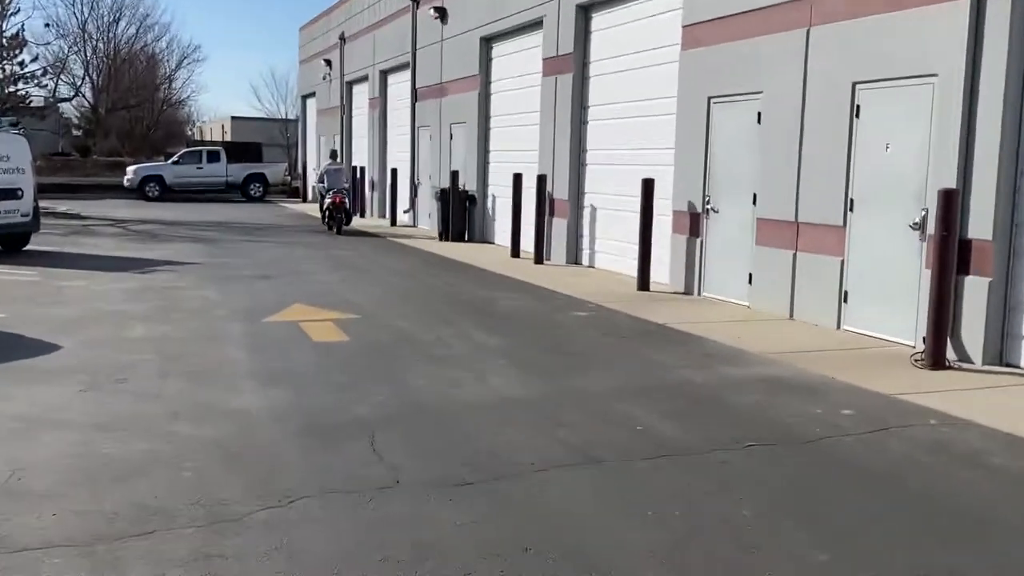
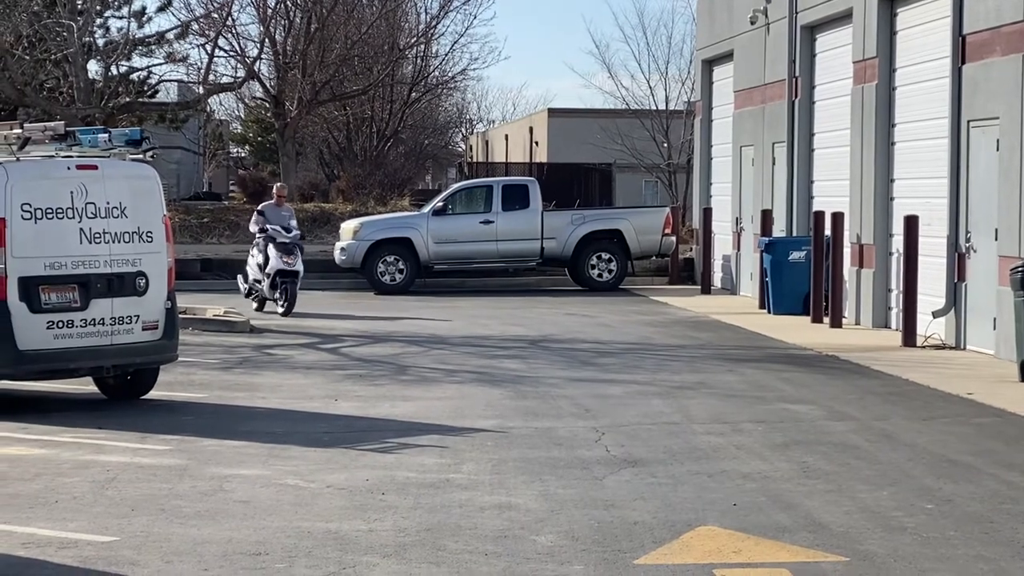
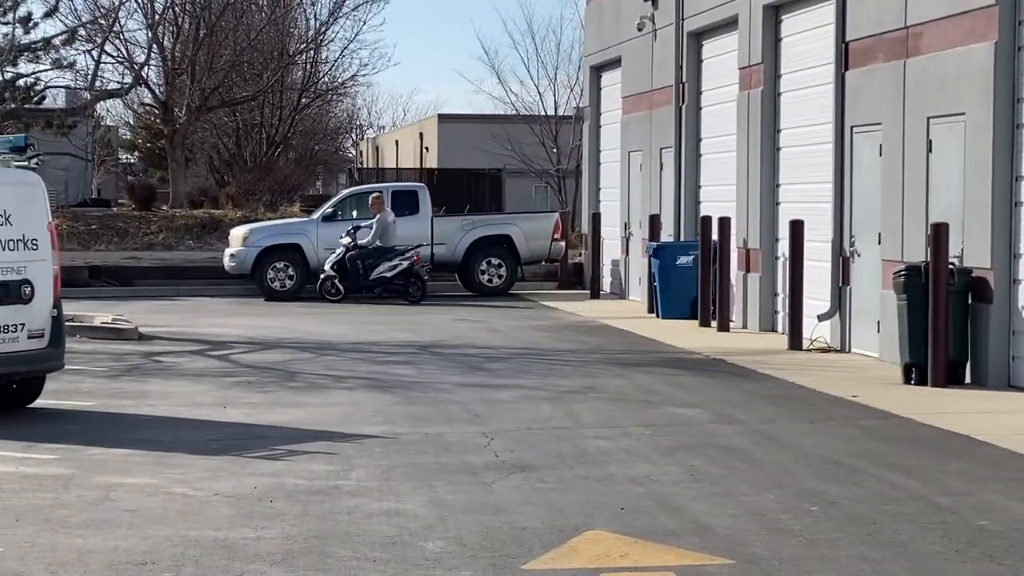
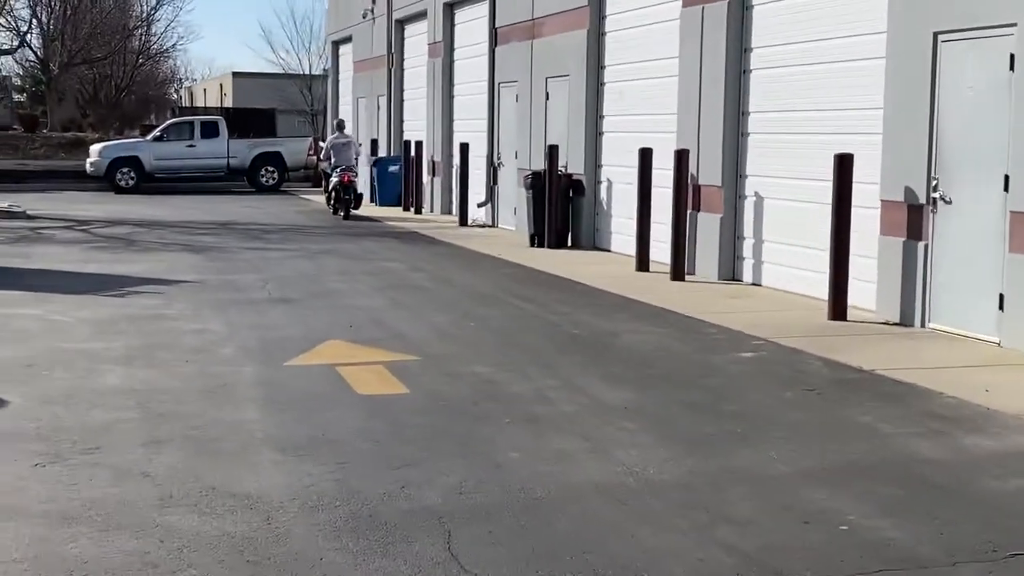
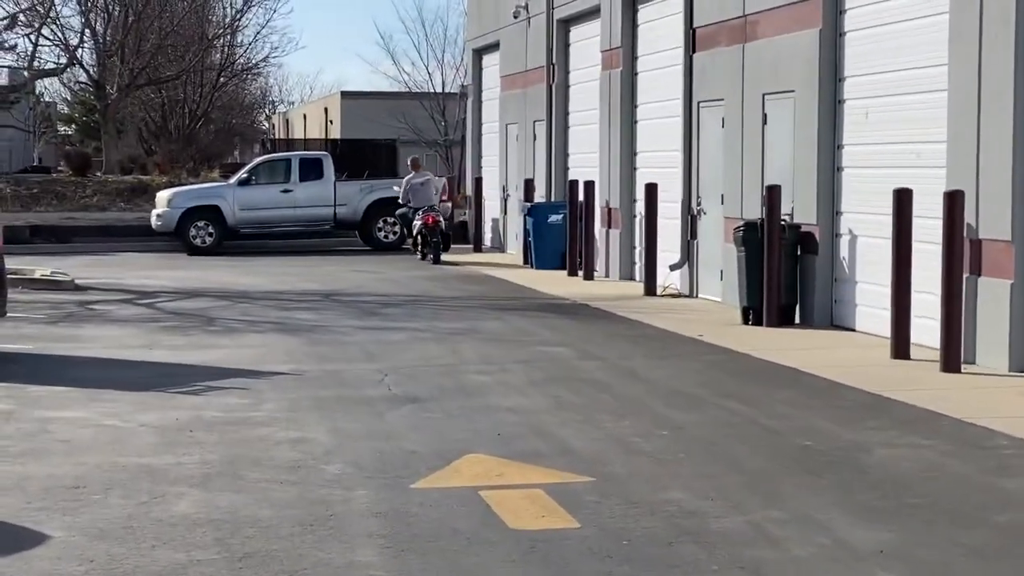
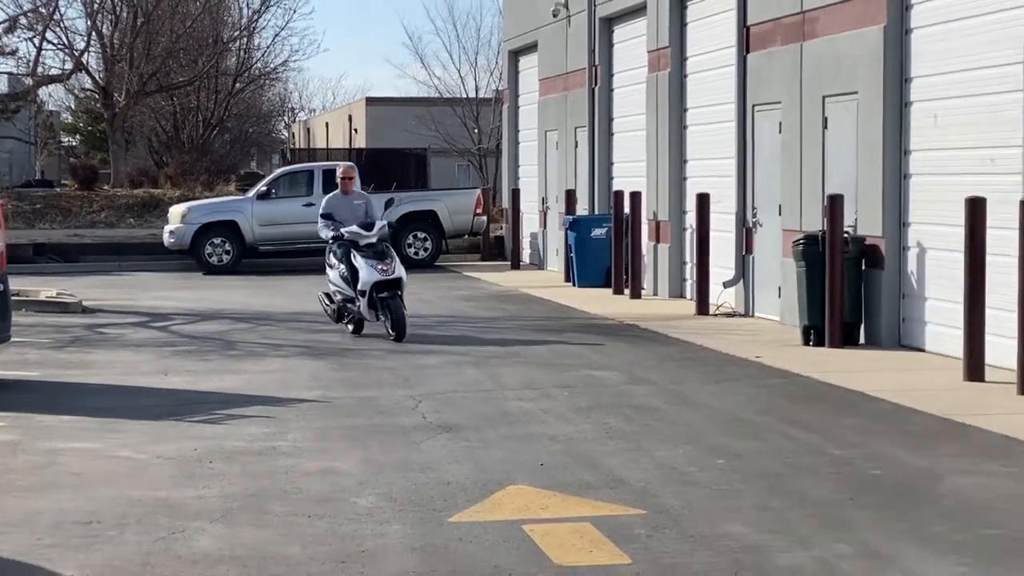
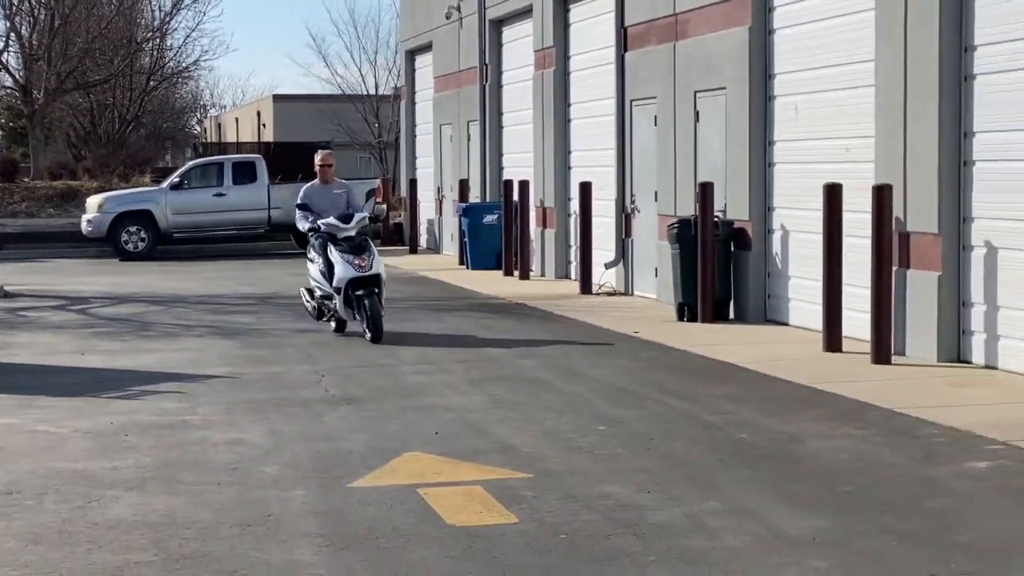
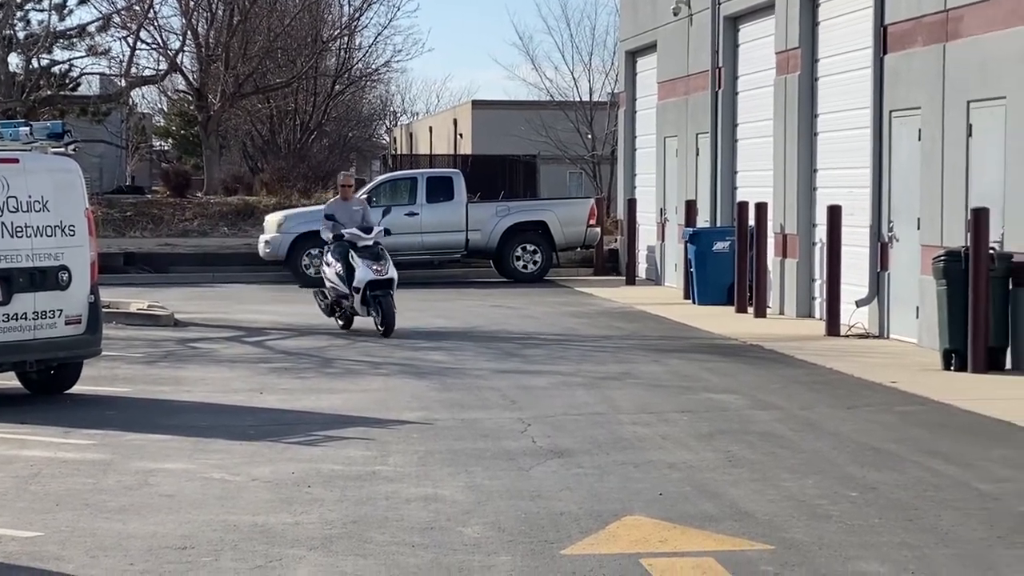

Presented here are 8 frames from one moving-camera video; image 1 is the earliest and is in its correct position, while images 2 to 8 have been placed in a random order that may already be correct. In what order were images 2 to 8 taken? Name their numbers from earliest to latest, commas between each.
4, 5, 3, 2, 8, 6, 7
